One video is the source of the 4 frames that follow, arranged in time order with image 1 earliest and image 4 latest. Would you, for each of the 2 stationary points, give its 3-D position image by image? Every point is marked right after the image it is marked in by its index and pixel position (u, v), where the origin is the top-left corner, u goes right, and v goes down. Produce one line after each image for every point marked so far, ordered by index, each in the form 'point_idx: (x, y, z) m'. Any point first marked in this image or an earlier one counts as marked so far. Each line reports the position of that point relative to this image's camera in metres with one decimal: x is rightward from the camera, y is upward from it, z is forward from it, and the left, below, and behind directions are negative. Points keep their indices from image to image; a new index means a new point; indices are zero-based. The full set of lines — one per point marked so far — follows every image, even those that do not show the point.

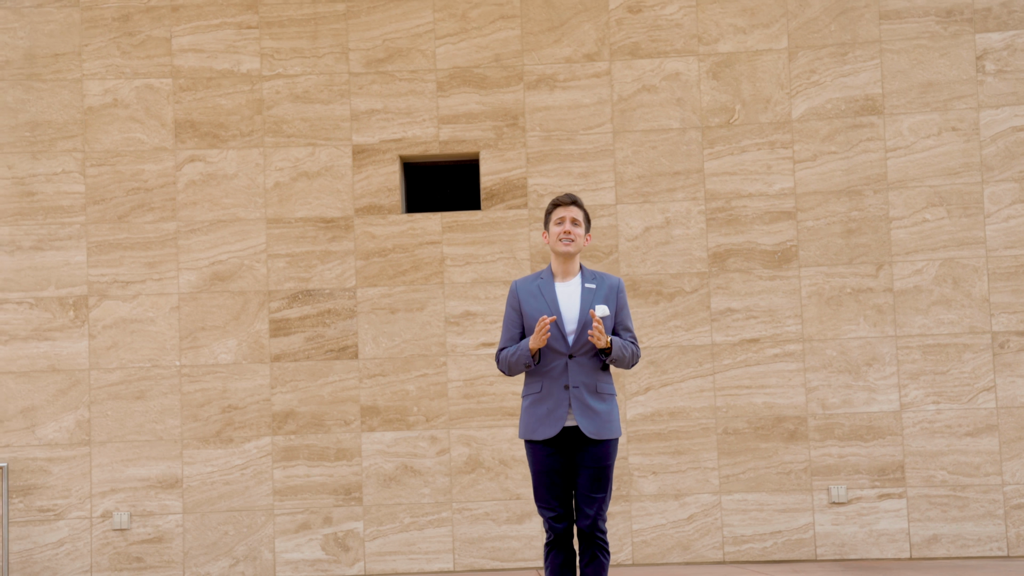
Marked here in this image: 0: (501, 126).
0: (-0.1, +0.8, +6.9) m
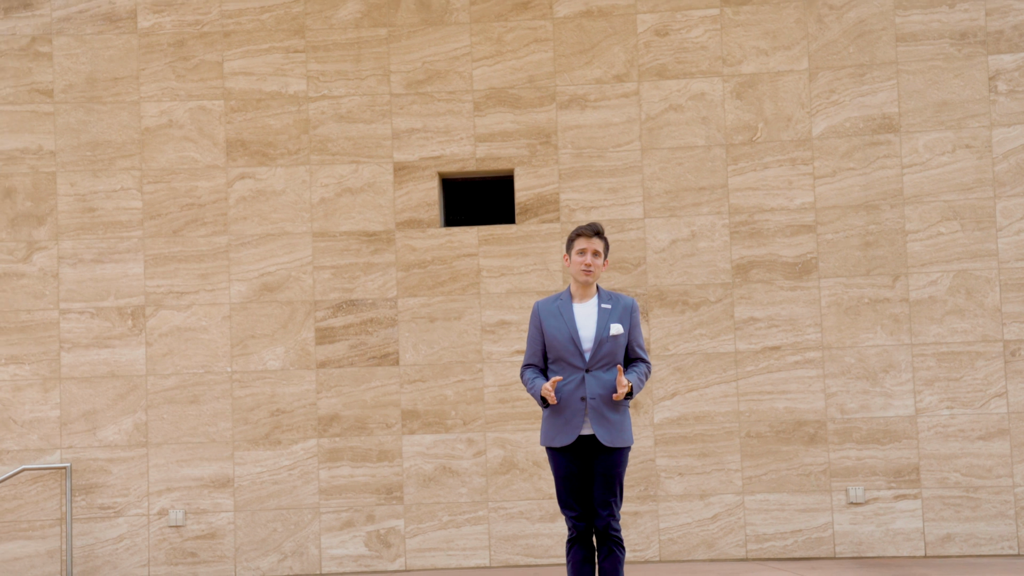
0: (+0.1, +0.7, +7.3) m
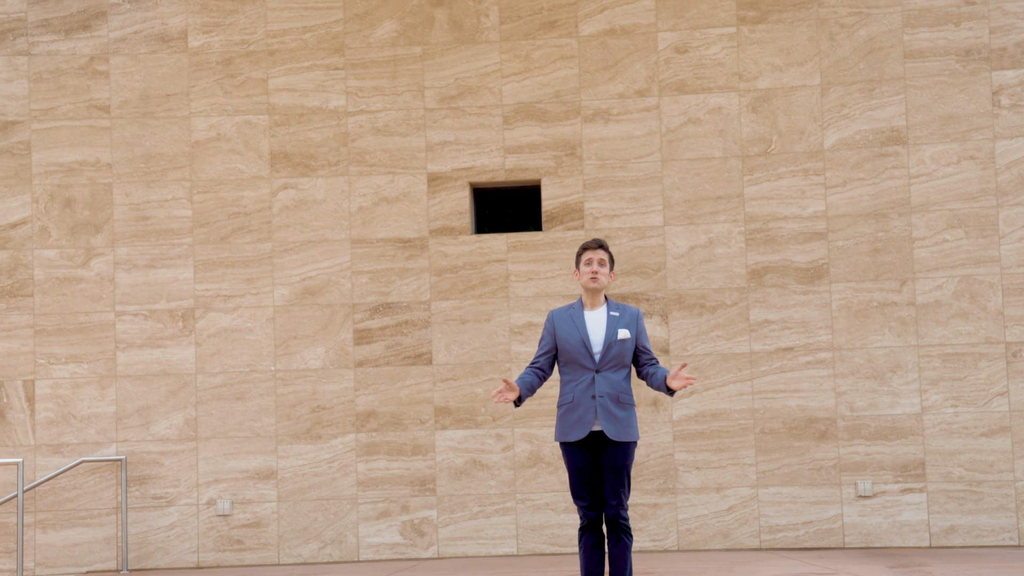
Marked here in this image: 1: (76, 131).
0: (+0.3, +0.7, +7.7) m
1: (-2.4, +0.9, +7.9) m
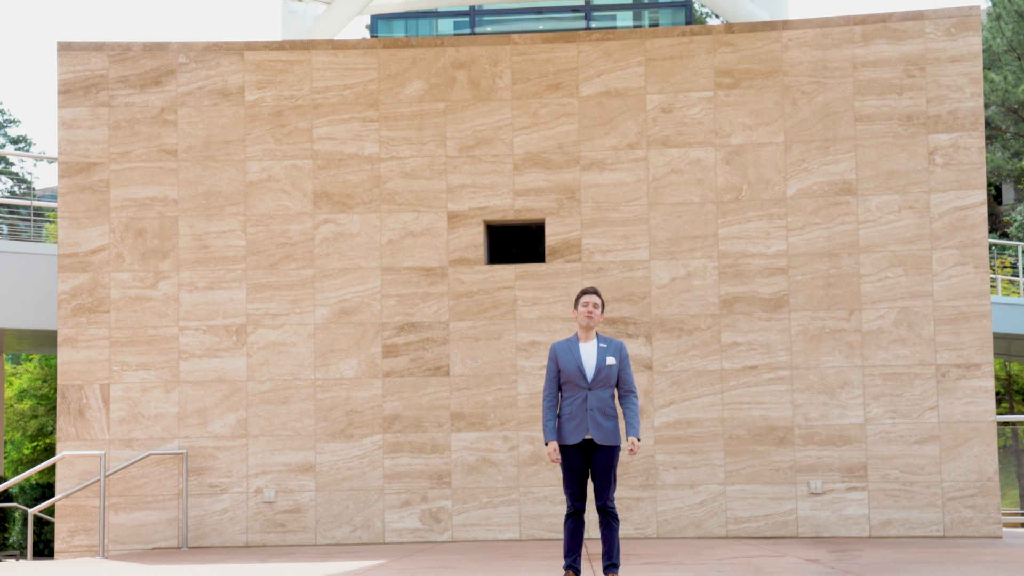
0: (+0.3, +0.6, +9.1) m
1: (-2.4, +0.8, +9.2) m
